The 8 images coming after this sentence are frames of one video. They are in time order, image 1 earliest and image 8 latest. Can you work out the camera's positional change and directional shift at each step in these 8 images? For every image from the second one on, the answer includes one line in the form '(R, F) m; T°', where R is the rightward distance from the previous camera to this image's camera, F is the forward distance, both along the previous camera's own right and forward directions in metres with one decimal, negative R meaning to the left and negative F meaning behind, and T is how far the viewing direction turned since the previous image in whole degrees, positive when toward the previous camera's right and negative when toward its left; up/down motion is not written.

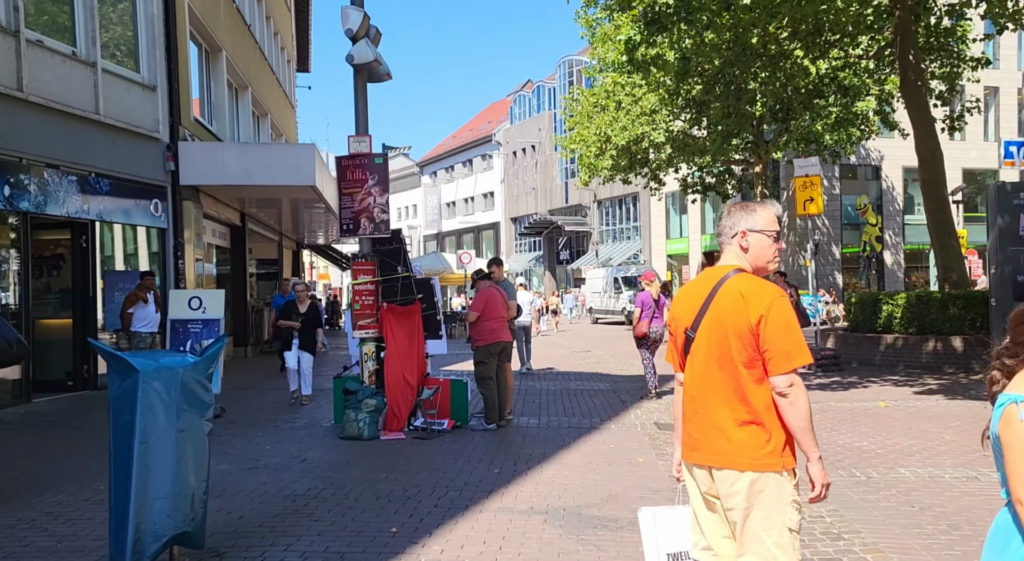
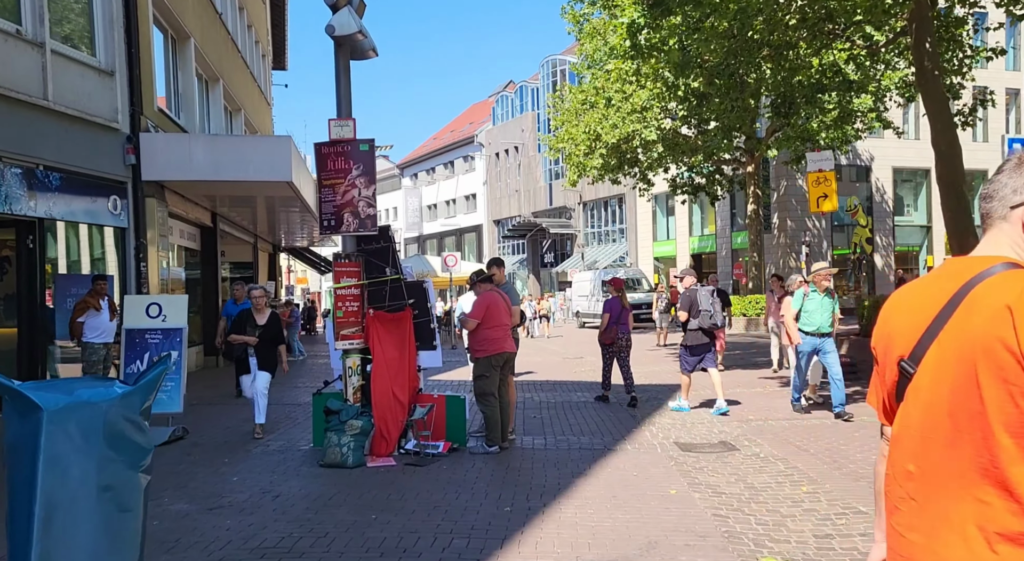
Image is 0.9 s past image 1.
(-0.2, +1.0) m; +1°
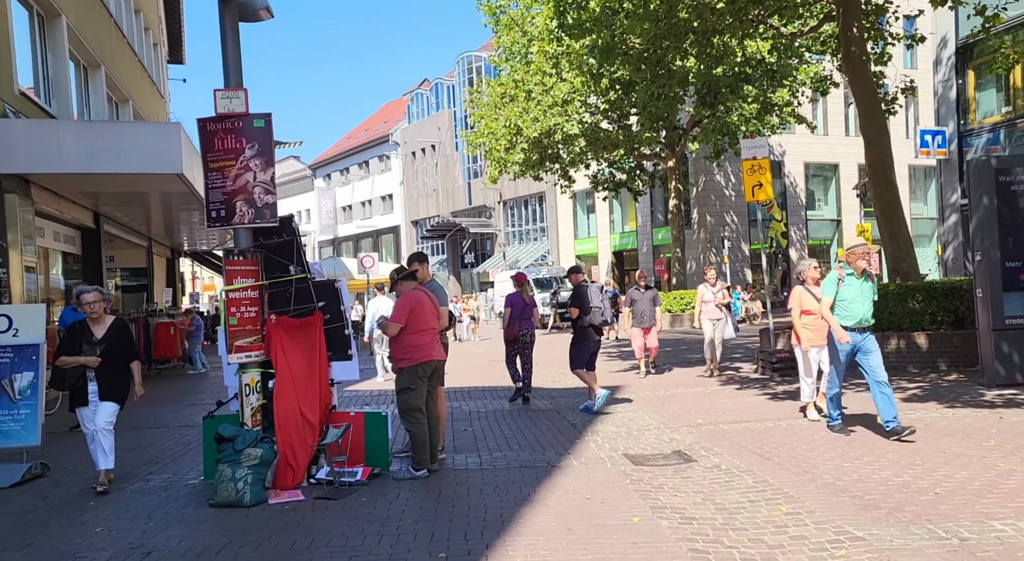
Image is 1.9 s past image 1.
(-0.1, +1.0) m; +5°
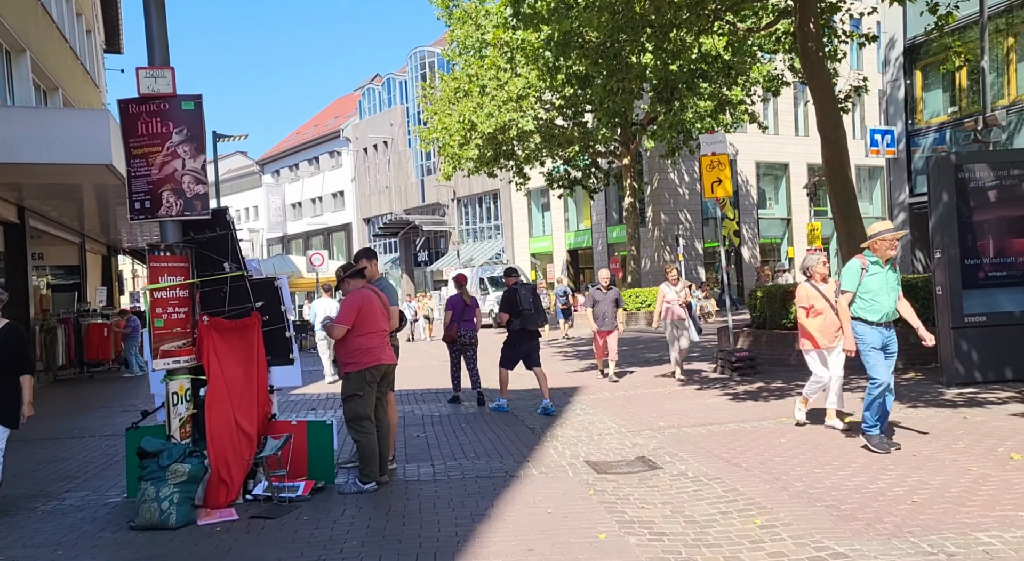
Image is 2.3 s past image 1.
(0.0, +0.4) m; +3°
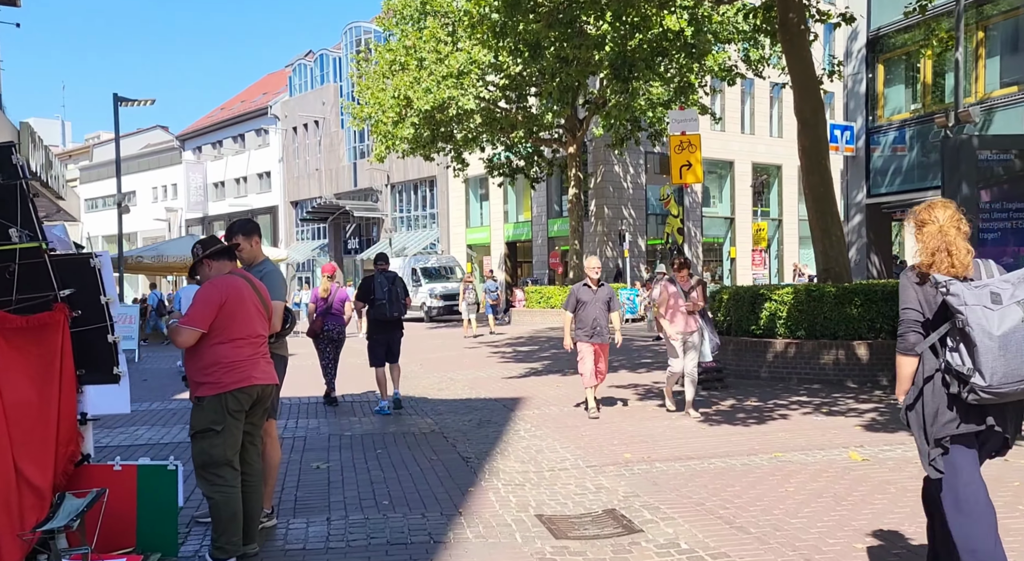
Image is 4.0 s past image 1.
(0.0, +1.9) m; +4°
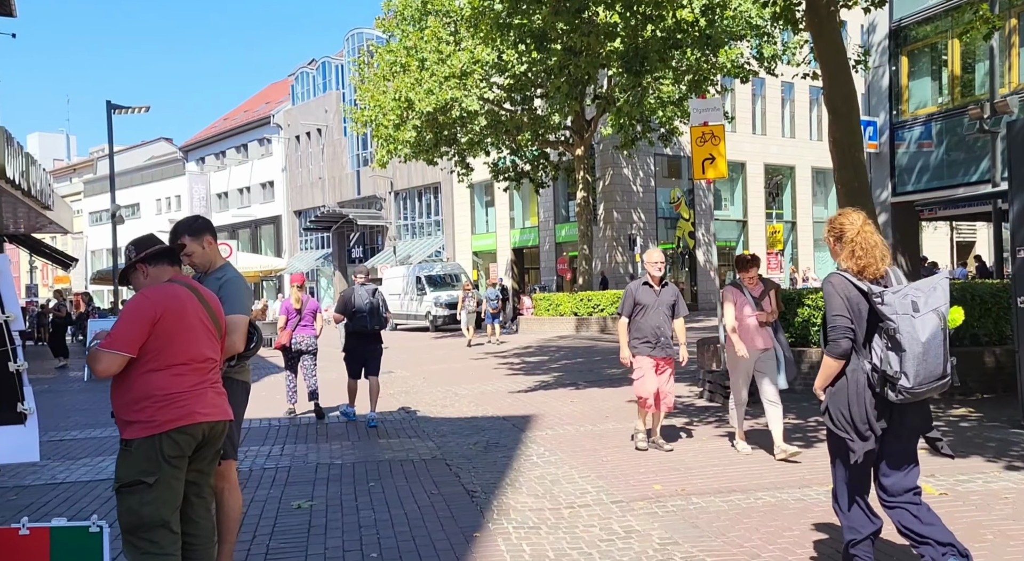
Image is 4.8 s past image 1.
(0.0, +0.9) m; 0°
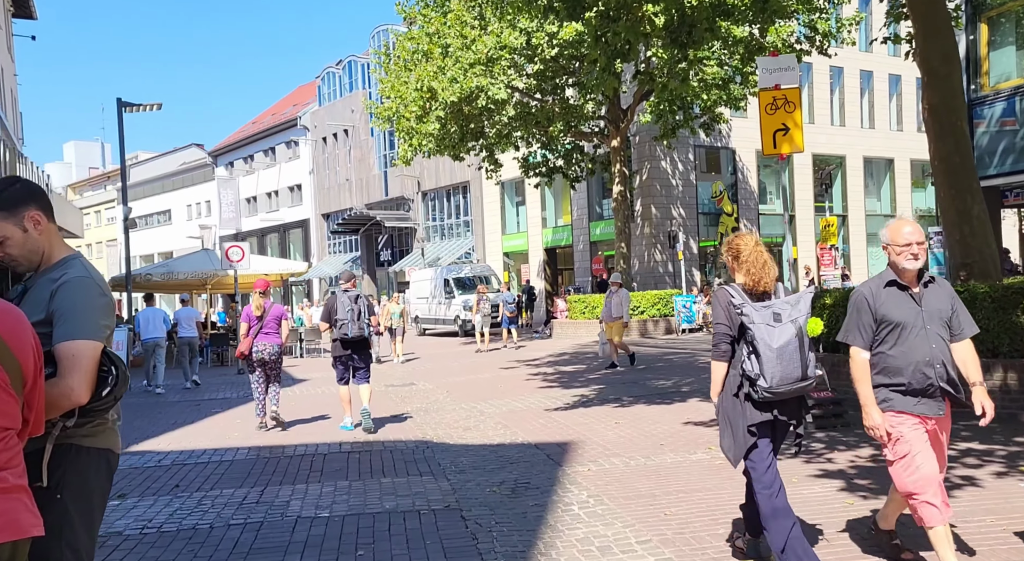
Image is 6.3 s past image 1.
(0.0, +1.7) m; -2°
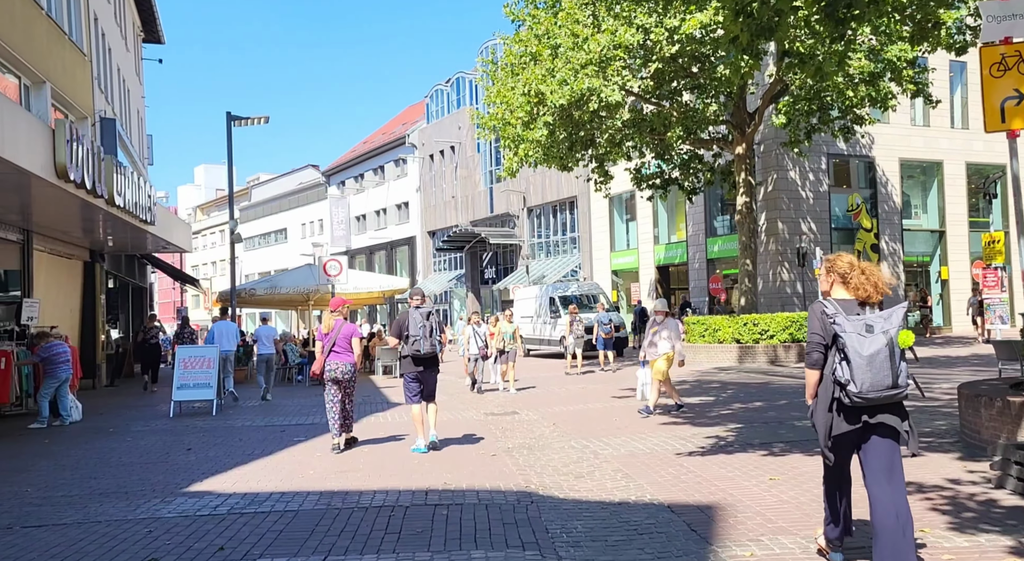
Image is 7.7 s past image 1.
(-0.2, +1.7) m; -7°
